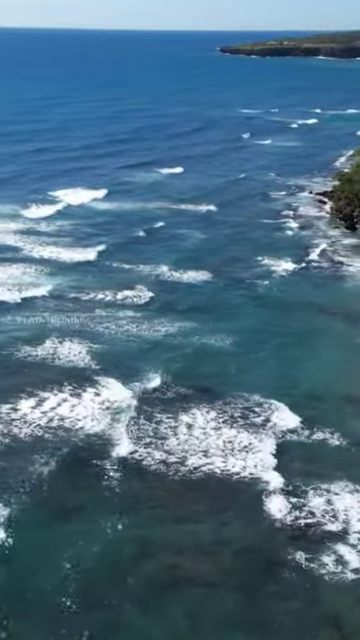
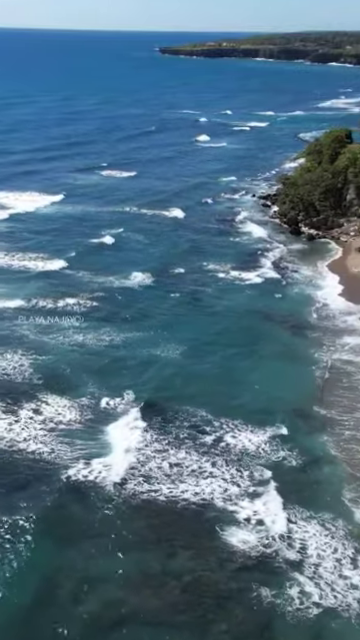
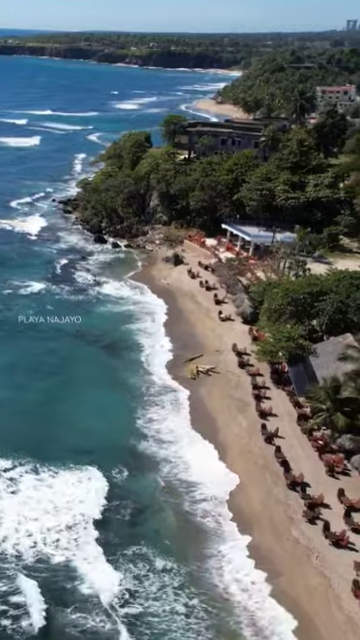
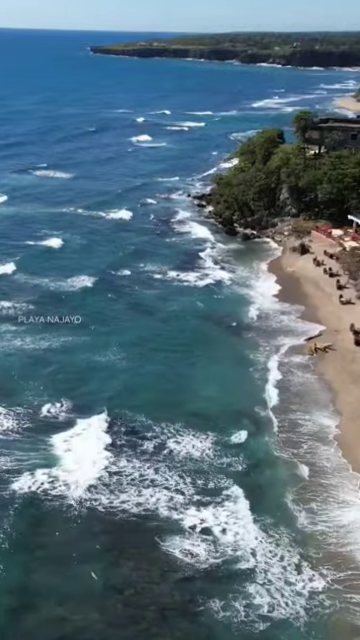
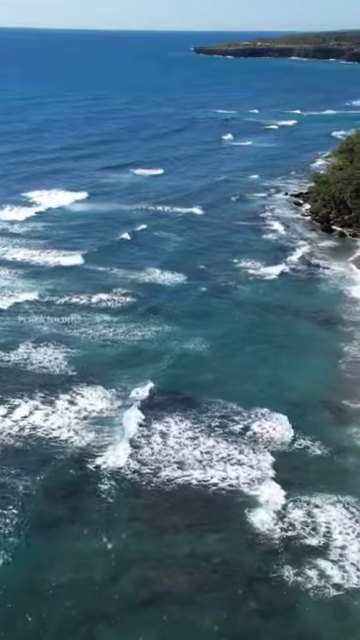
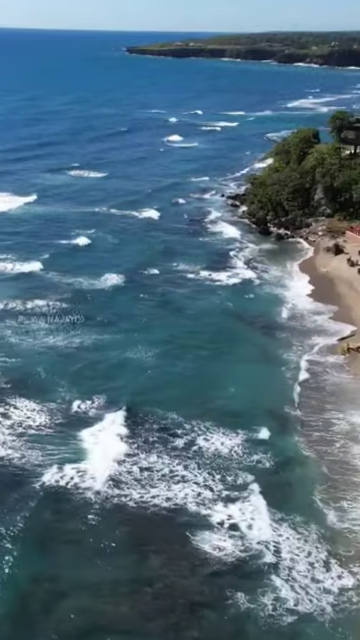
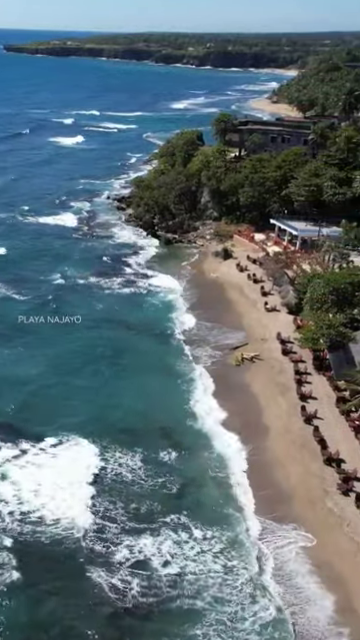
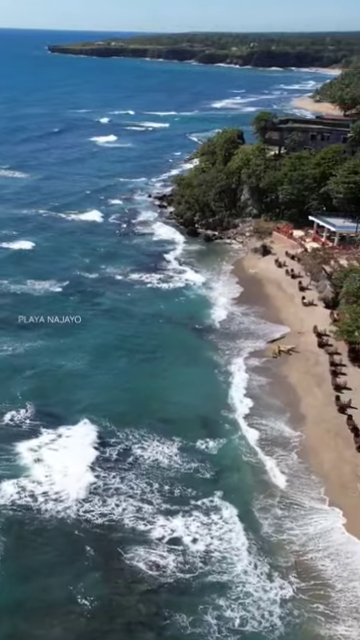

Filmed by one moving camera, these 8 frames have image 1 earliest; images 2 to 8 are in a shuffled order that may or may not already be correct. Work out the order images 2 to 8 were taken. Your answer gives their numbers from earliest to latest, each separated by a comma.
5, 2, 6, 4, 8, 7, 3
